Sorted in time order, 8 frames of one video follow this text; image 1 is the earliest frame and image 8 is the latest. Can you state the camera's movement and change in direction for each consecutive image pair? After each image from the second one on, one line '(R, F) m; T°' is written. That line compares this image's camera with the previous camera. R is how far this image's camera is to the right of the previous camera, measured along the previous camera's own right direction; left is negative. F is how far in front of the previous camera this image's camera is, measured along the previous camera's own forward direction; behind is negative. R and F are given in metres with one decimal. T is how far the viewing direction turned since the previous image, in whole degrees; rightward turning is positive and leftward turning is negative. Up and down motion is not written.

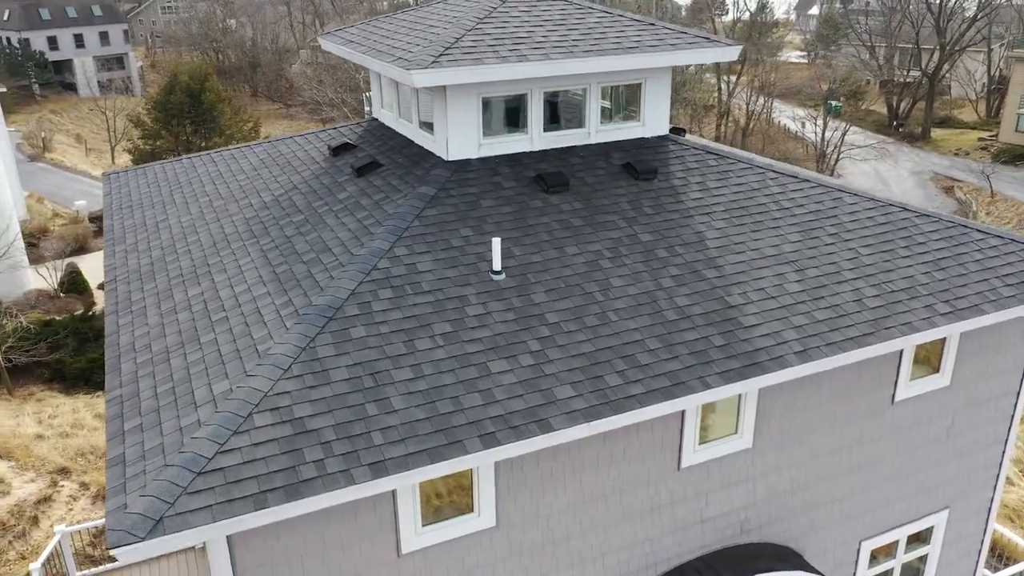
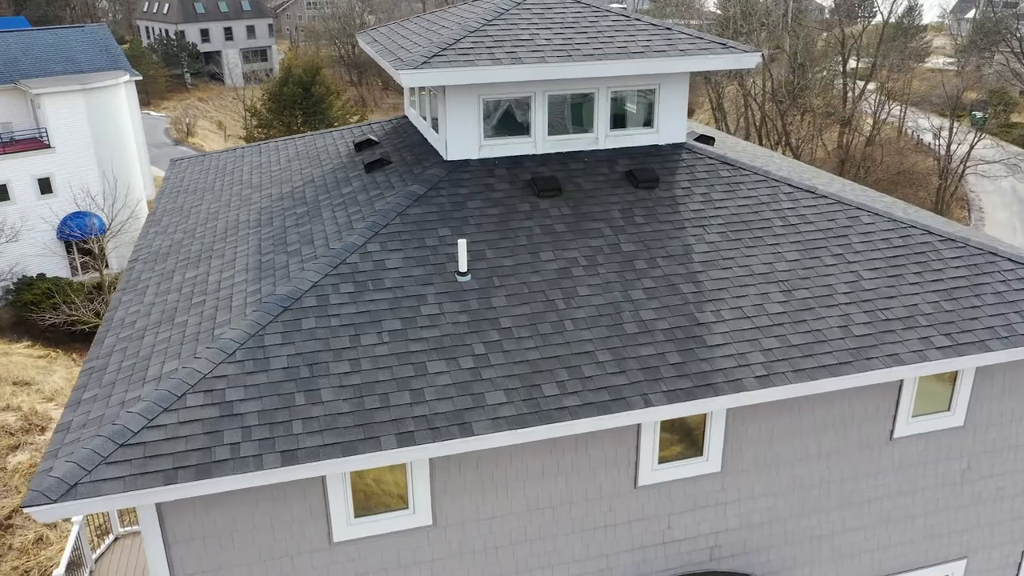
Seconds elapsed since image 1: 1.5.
(+1.9, +0.1) m; -8°
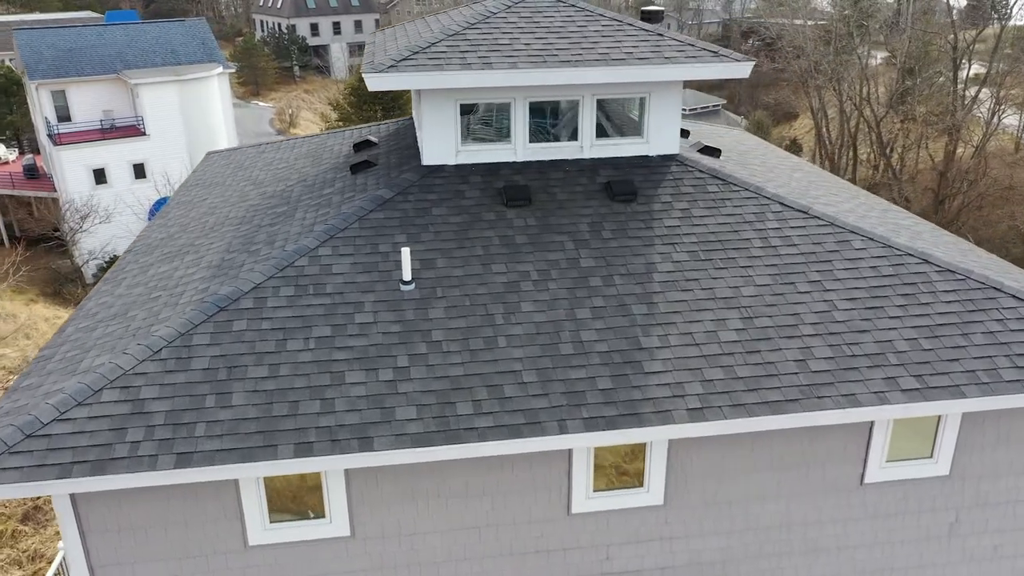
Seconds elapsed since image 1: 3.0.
(+1.8, +0.4) m; -7°
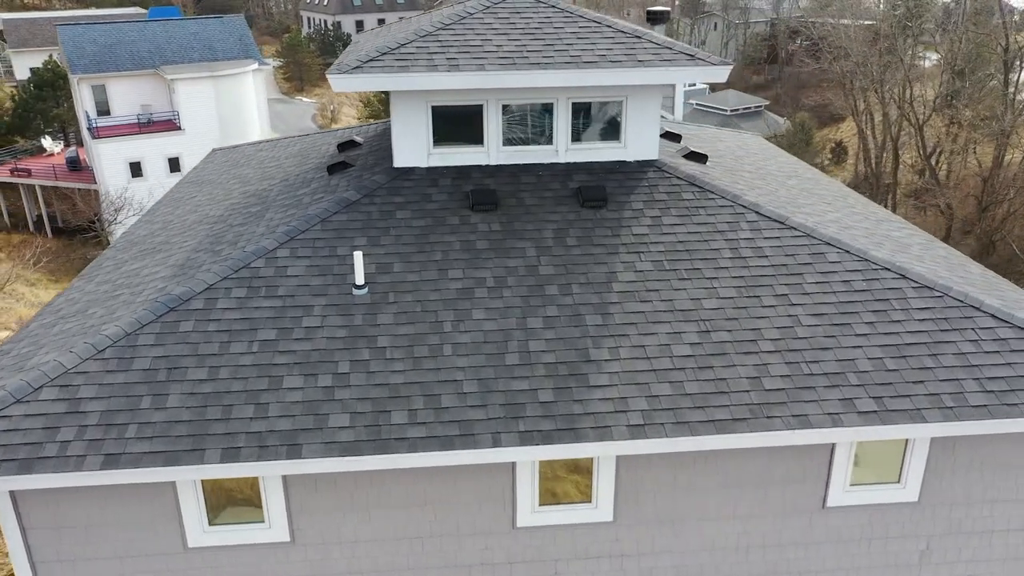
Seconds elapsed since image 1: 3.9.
(+1.0, +0.2) m; -3°
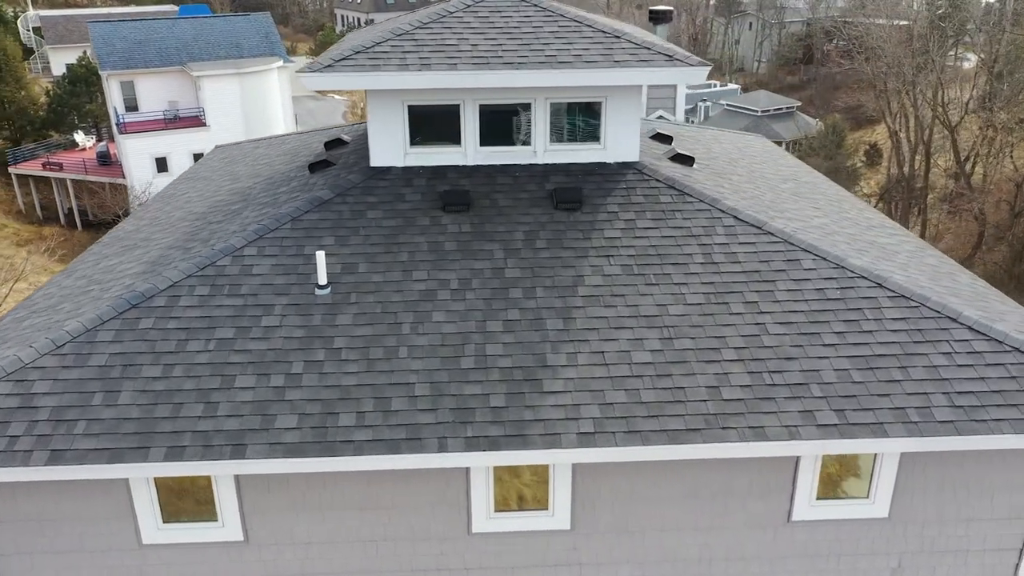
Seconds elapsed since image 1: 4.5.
(+0.8, +0.1) m; -2°
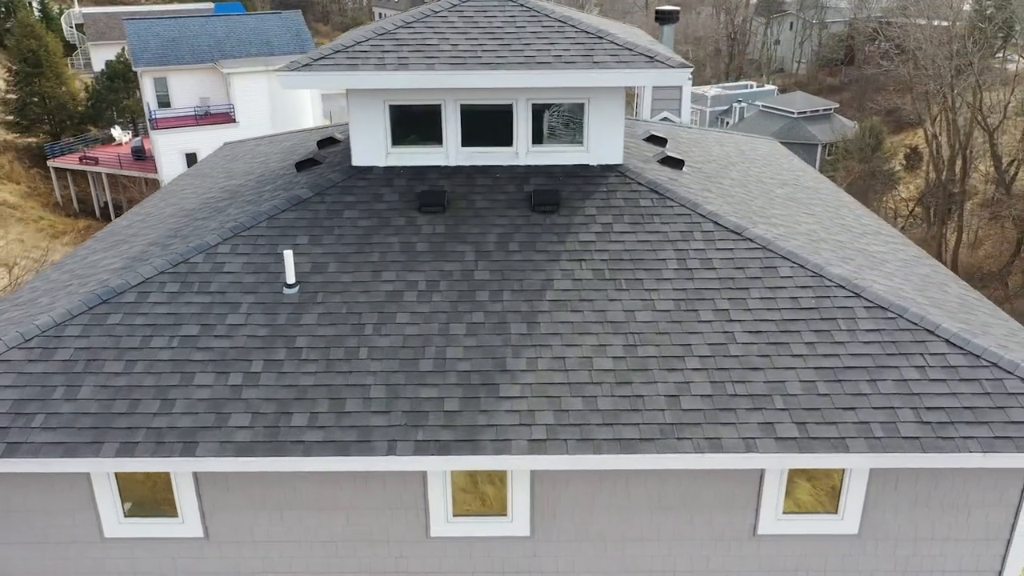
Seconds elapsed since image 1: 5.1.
(+0.8, +0.1) m; -2°
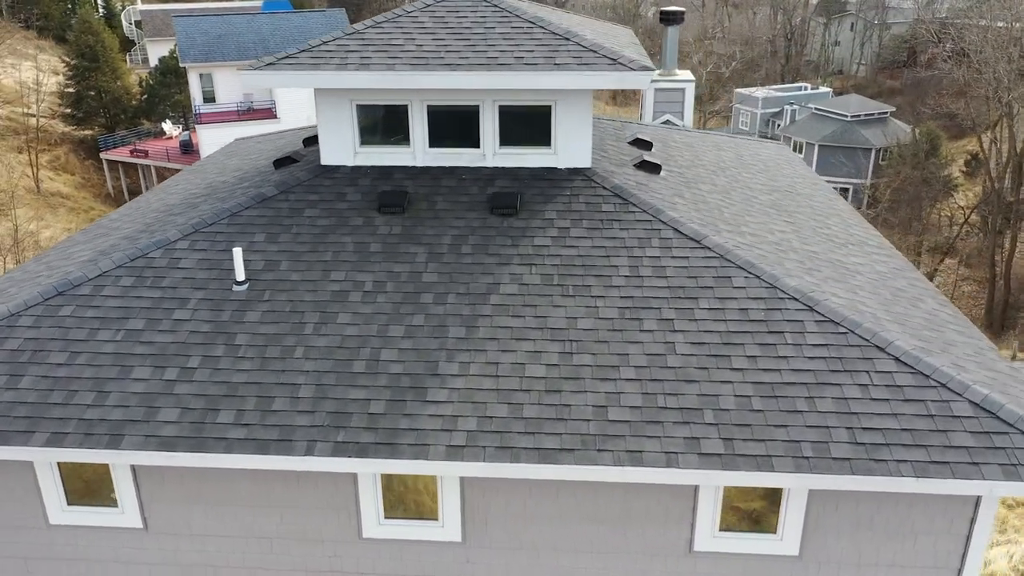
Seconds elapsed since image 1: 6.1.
(+1.2, +0.1) m; -4°
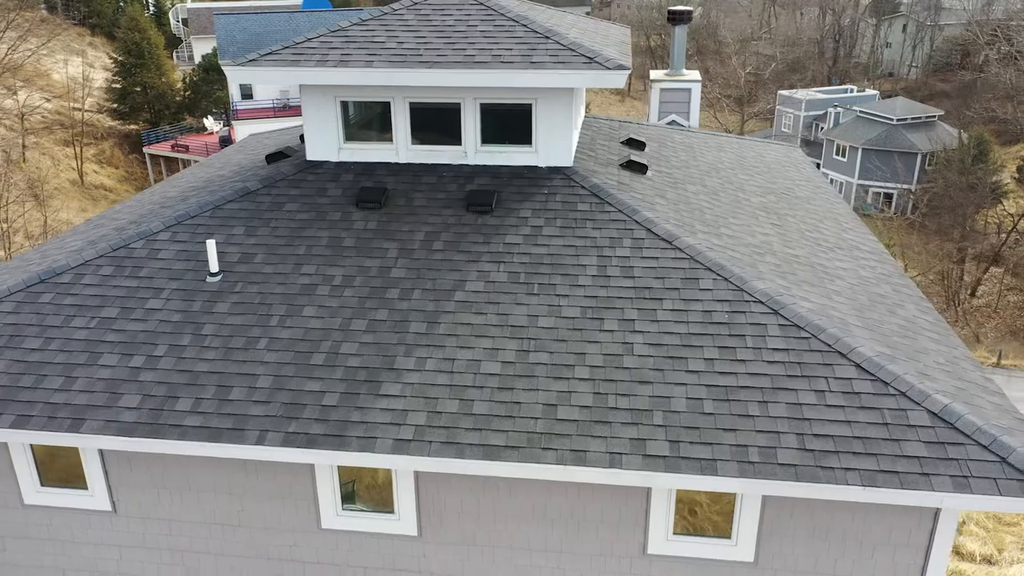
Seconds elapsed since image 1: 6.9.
(+0.9, 0.0) m; -3°
